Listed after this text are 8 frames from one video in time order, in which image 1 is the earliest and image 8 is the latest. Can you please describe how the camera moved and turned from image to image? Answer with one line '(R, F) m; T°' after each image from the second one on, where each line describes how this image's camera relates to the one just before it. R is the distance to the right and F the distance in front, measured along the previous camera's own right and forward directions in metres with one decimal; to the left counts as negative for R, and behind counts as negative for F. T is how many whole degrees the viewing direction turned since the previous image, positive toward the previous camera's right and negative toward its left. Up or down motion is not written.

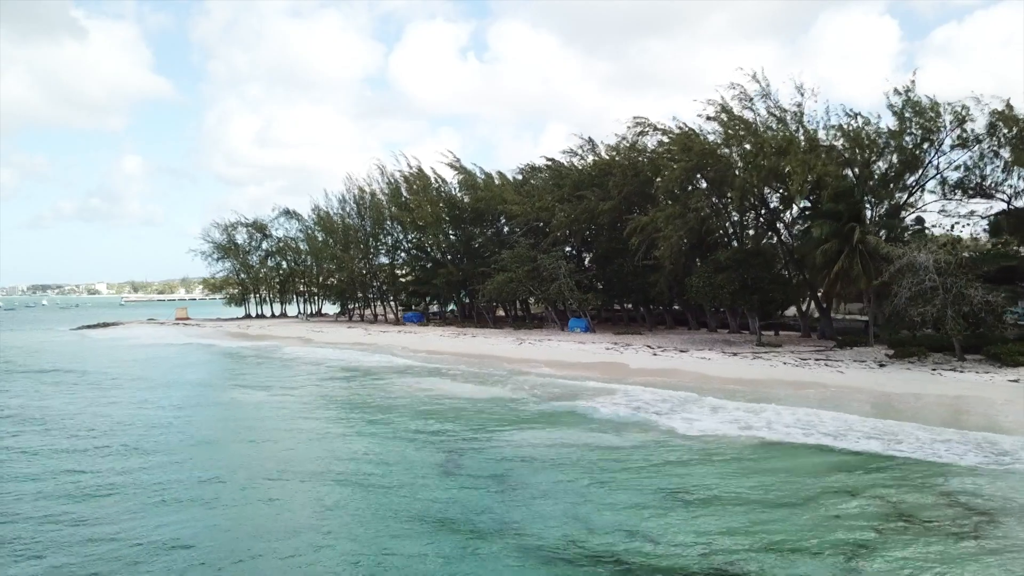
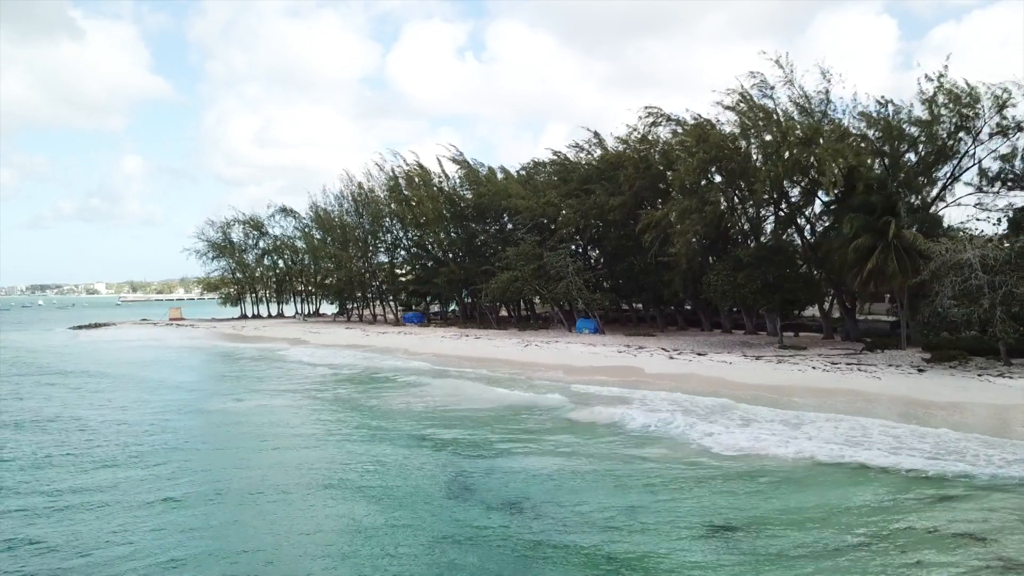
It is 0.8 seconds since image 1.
(-0.2, +1.4) m; 0°
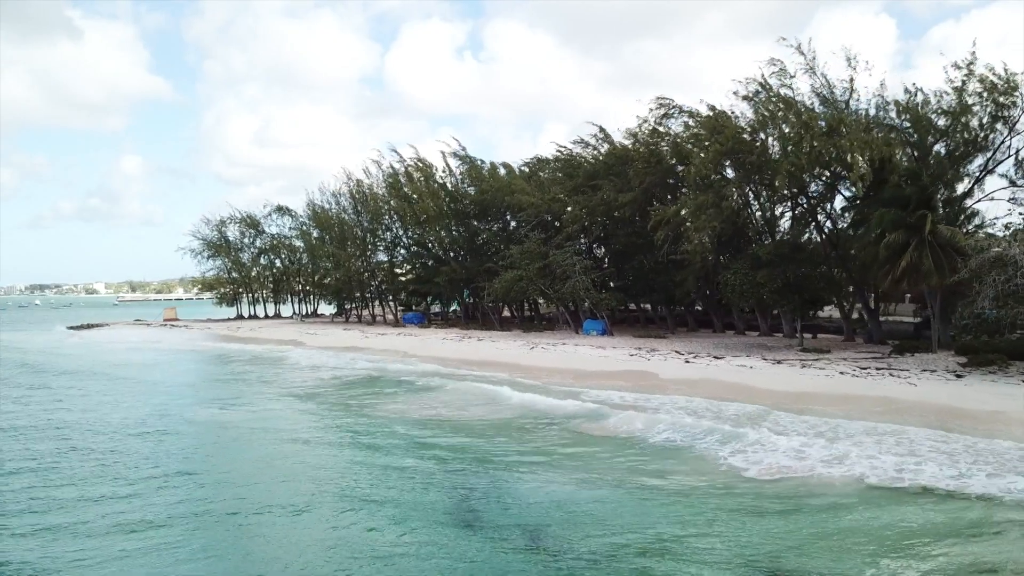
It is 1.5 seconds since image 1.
(-0.2, +1.2) m; 0°
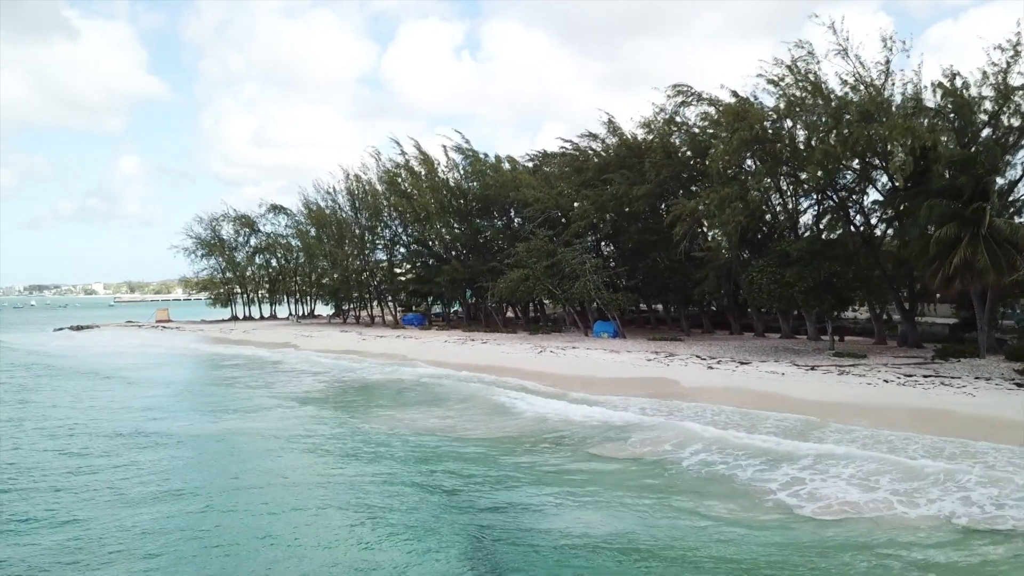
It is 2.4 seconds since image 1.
(-0.2, +1.6) m; 0°
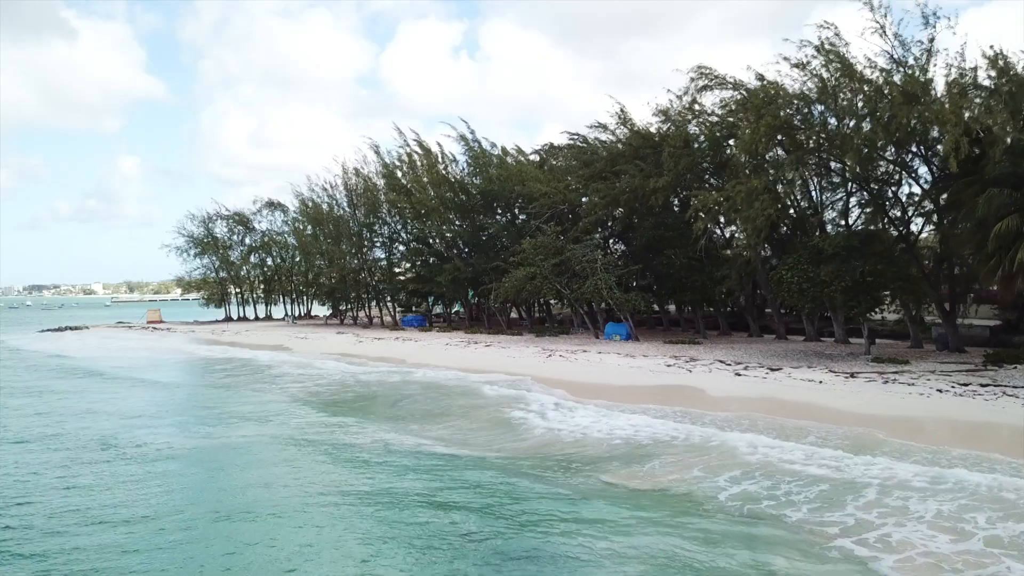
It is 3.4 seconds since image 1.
(-0.2, +1.6) m; 0°
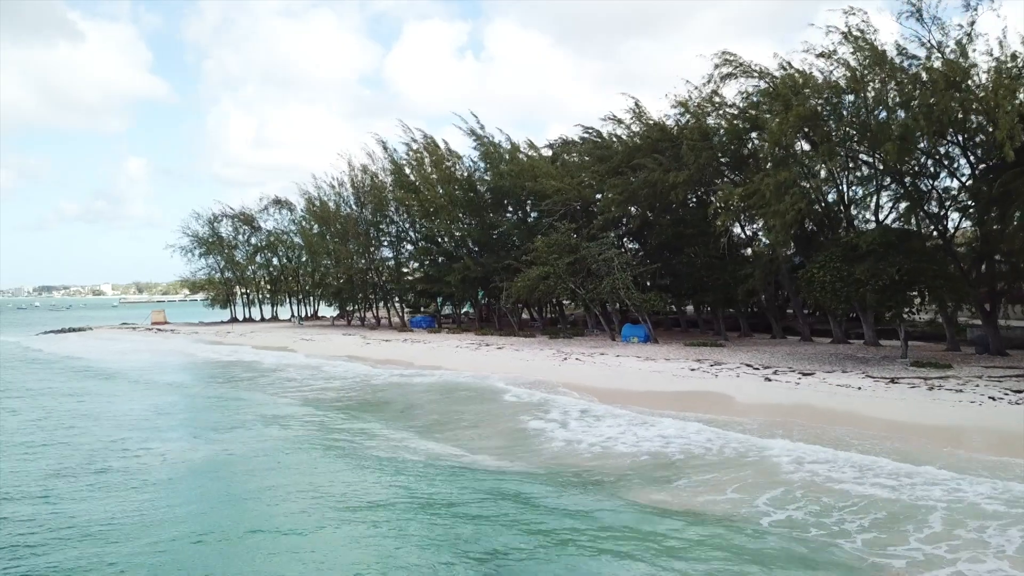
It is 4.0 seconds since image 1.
(-0.1, +1.0) m; -1°
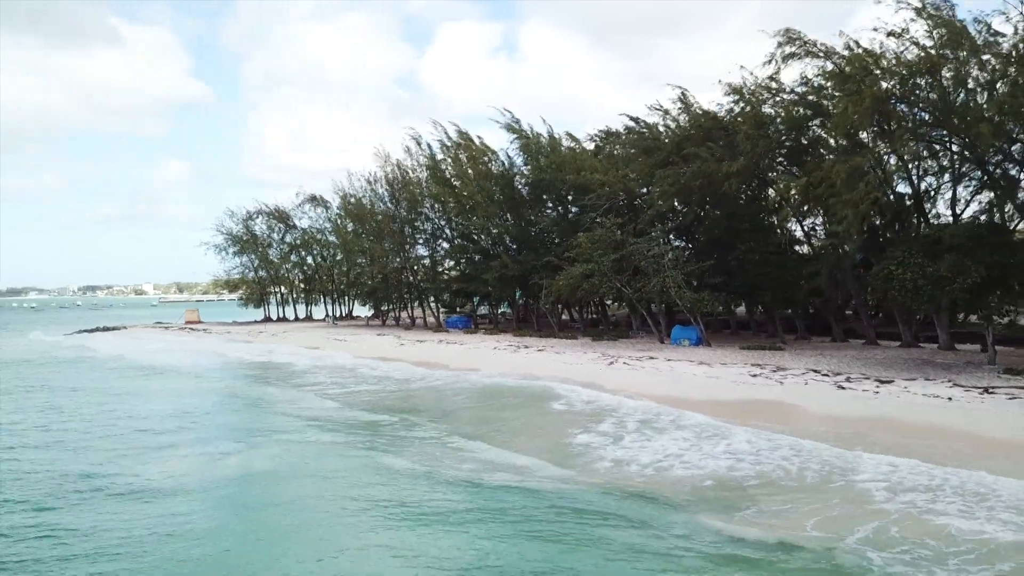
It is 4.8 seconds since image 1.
(-0.2, +1.3) m; -2°
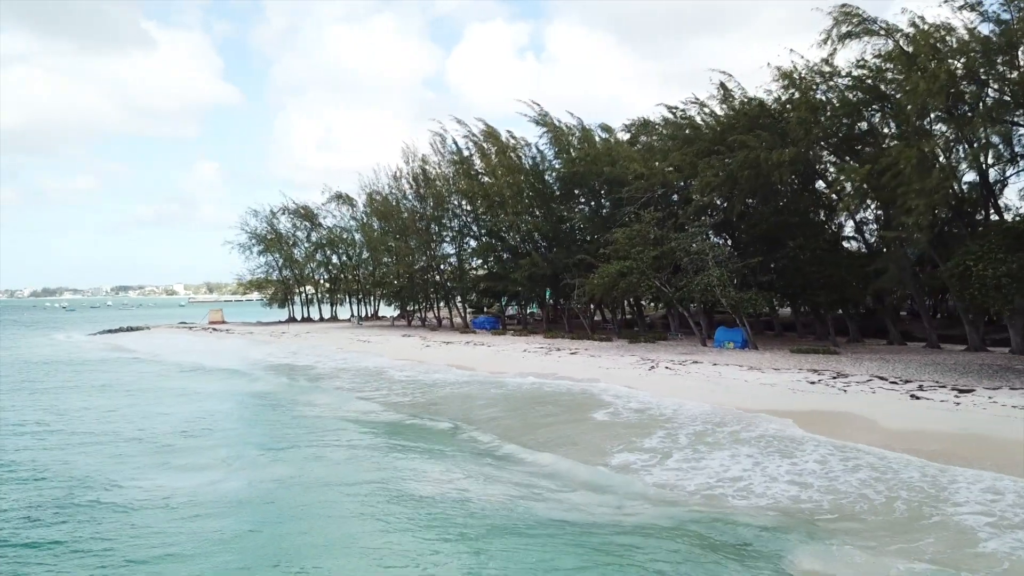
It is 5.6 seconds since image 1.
(-0.1, +1.3) m; -2°
